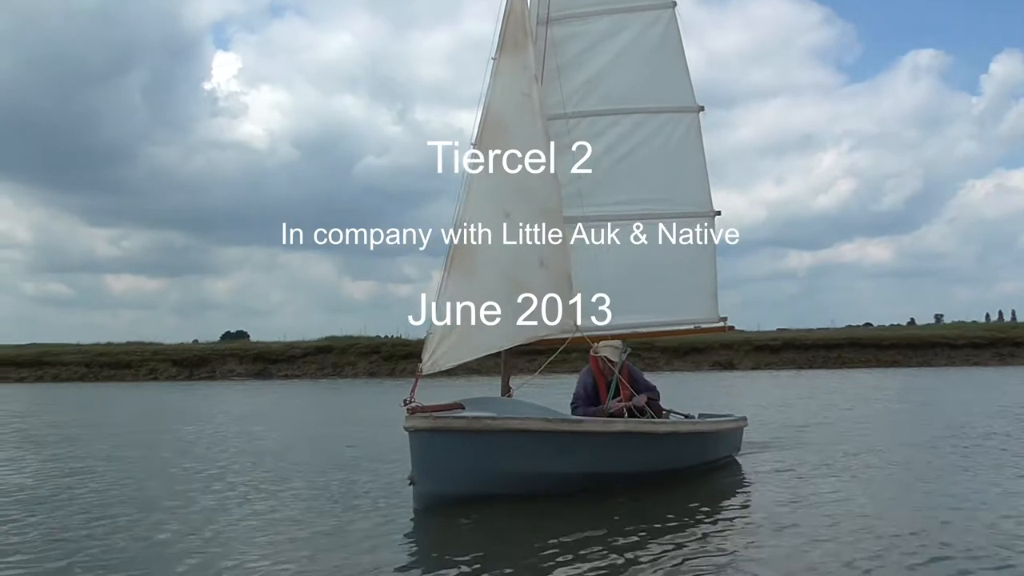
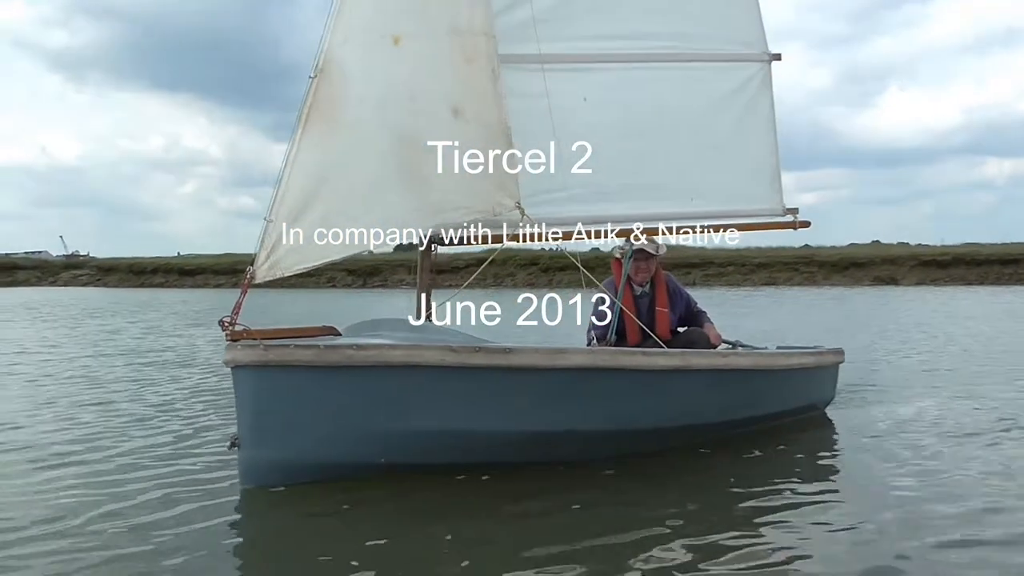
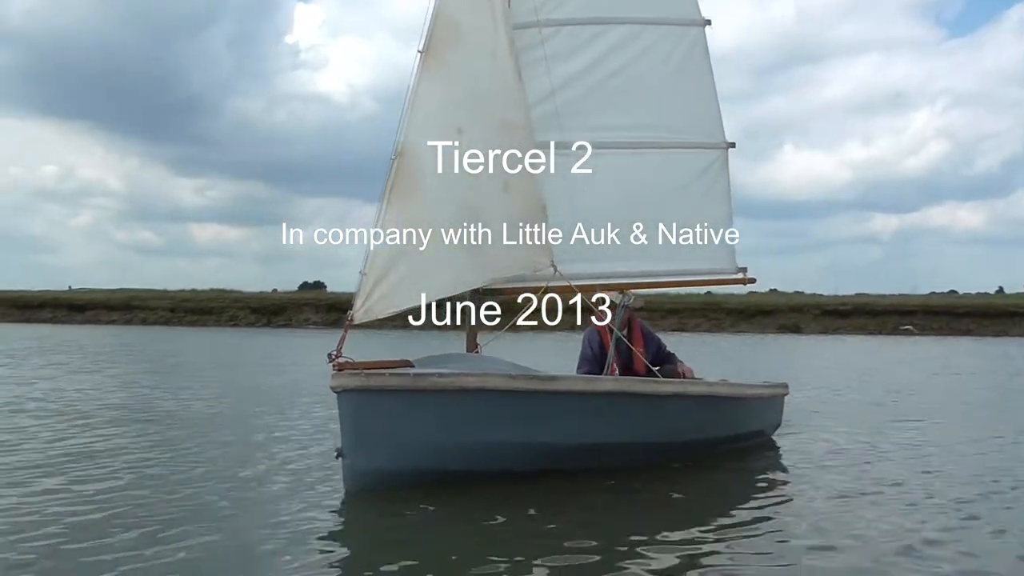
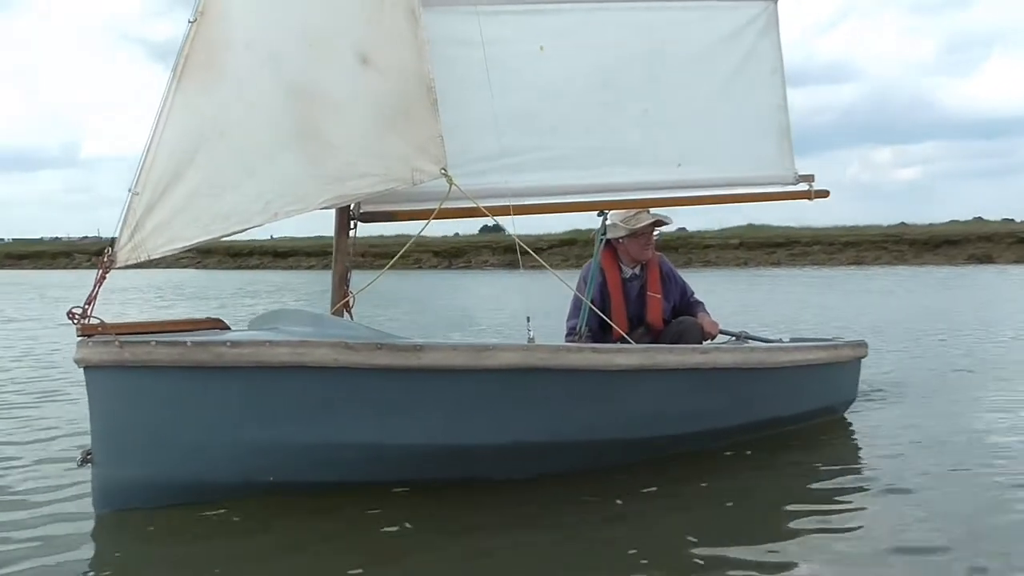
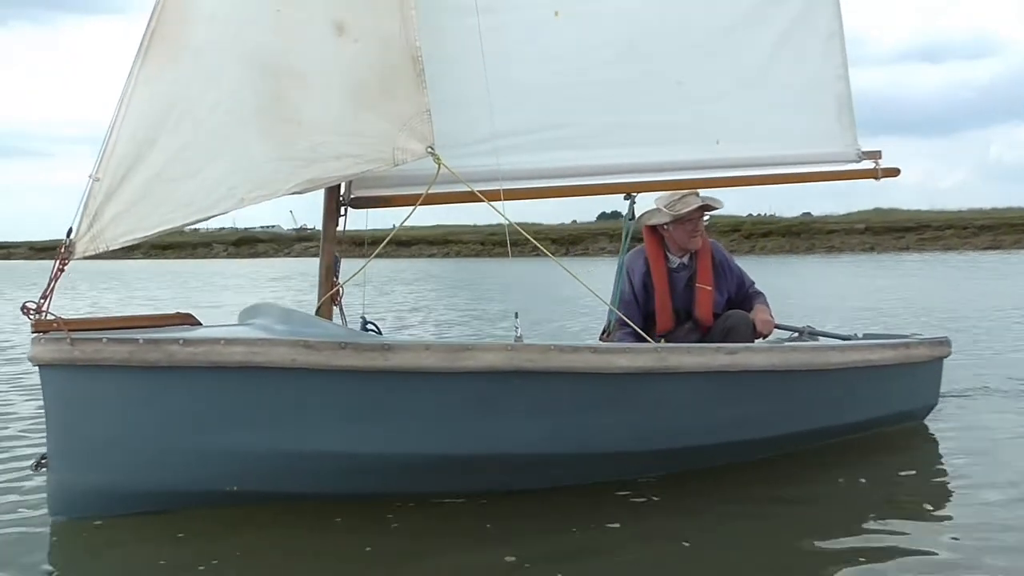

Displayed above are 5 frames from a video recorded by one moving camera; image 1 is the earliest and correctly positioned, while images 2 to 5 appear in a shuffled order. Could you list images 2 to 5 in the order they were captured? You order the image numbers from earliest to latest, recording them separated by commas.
3, 2, 4, 5
